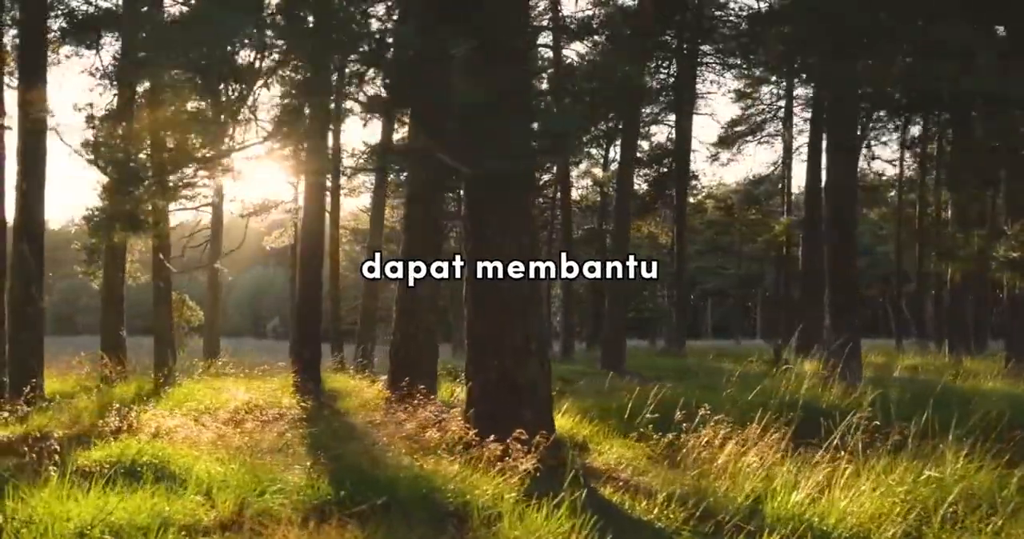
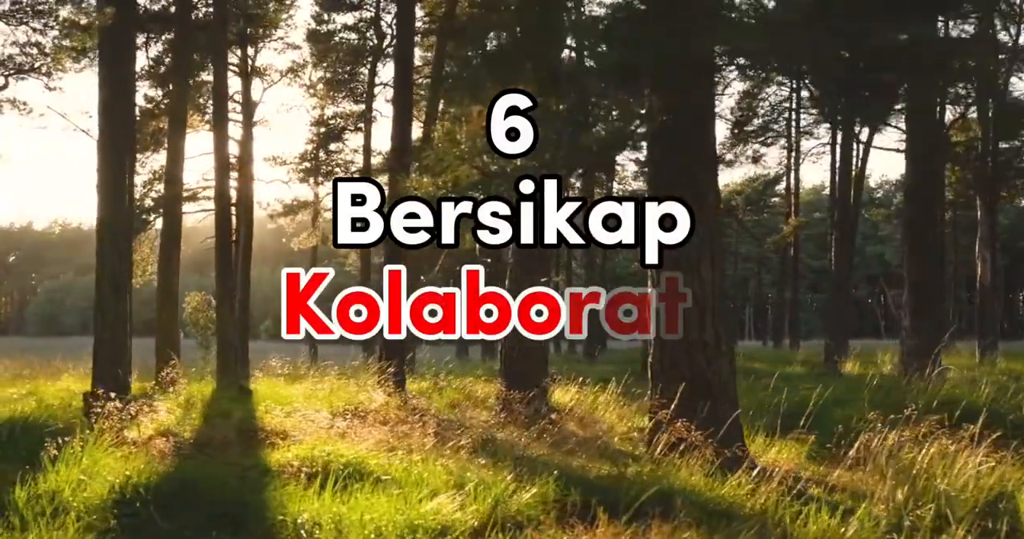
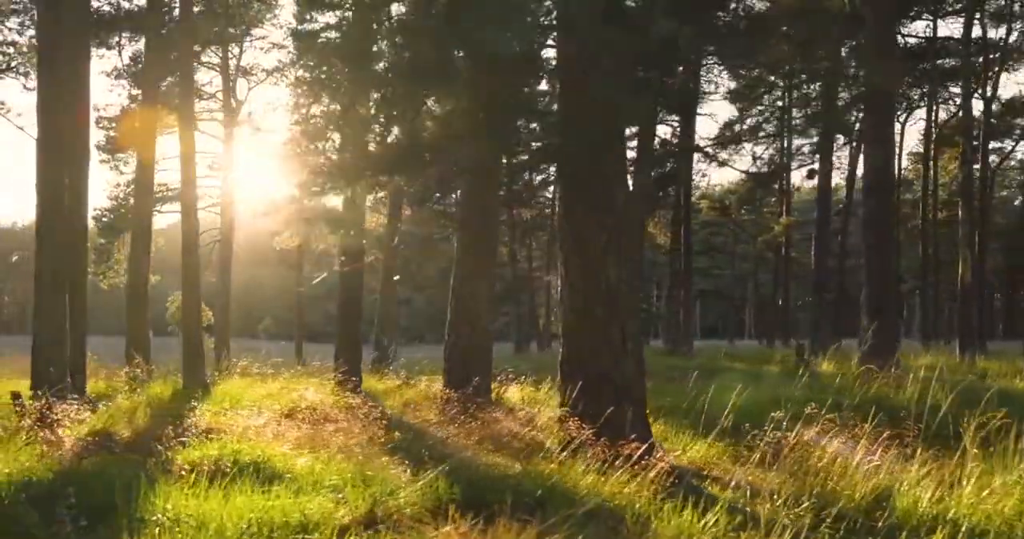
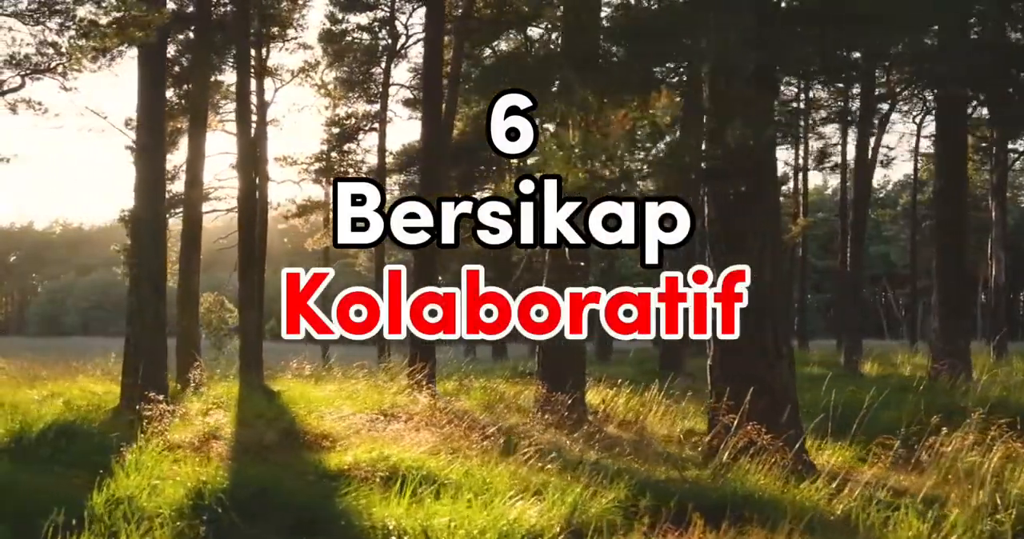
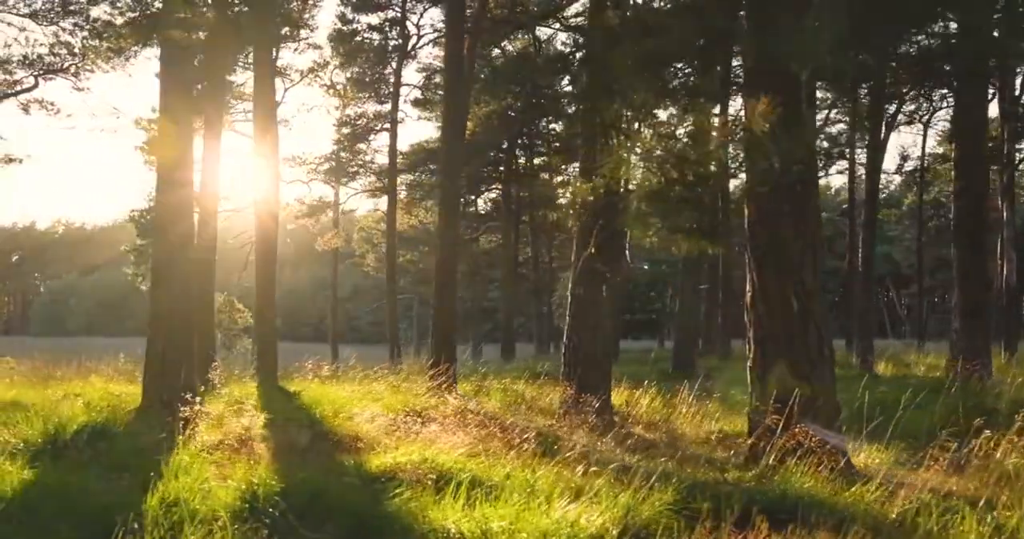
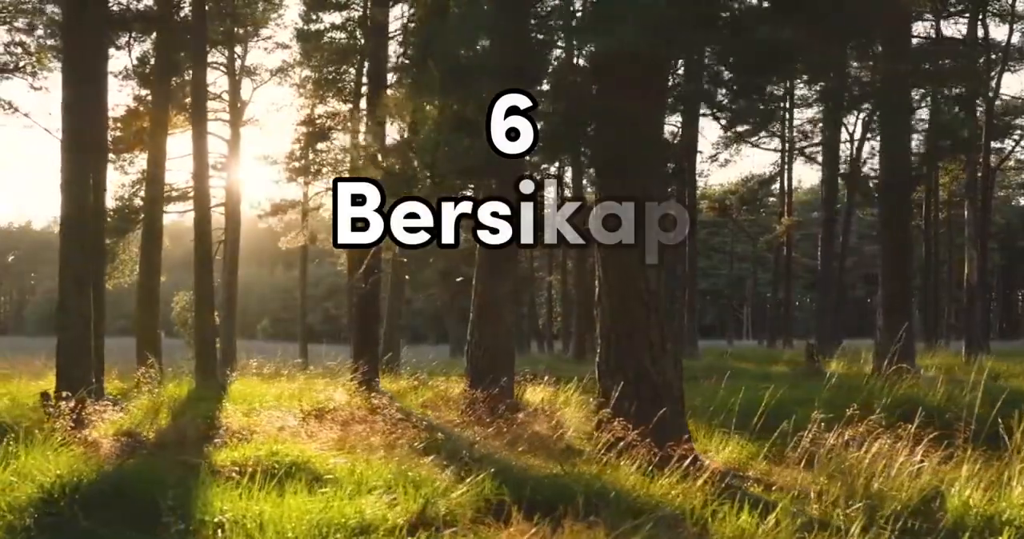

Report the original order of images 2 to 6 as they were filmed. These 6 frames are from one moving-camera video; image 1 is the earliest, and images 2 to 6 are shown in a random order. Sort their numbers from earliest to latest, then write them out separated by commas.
3, 6, 2, 4, 5
